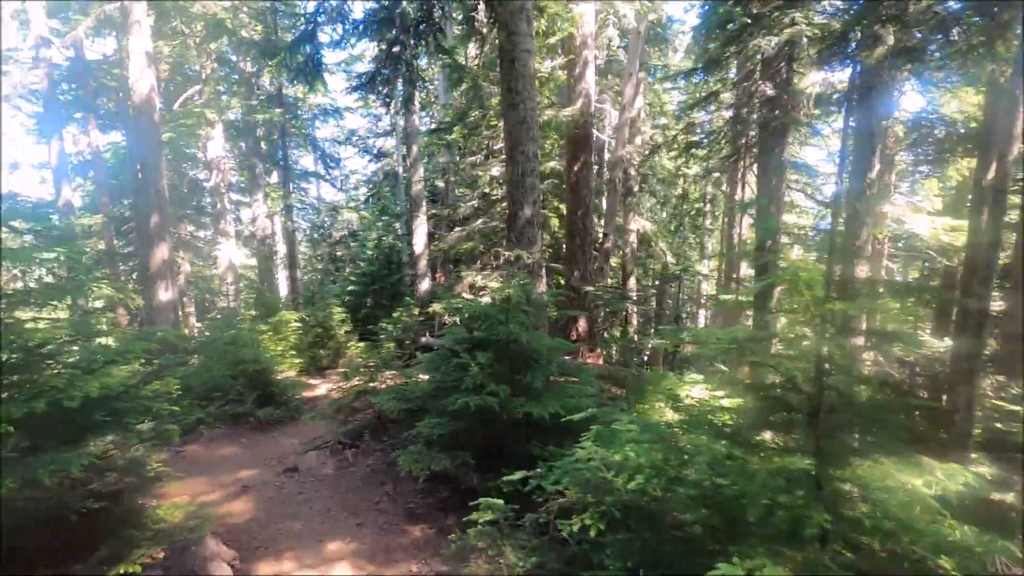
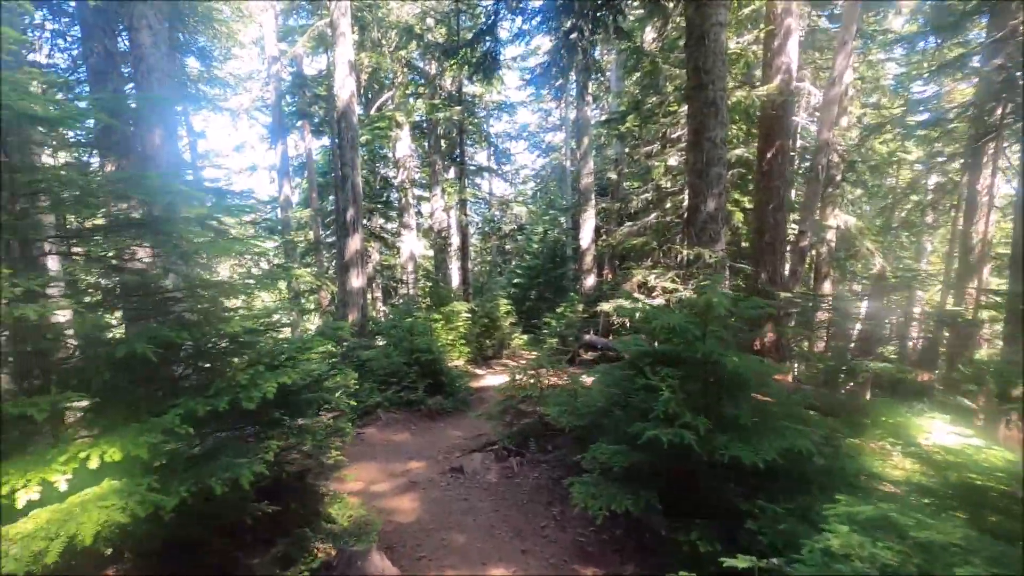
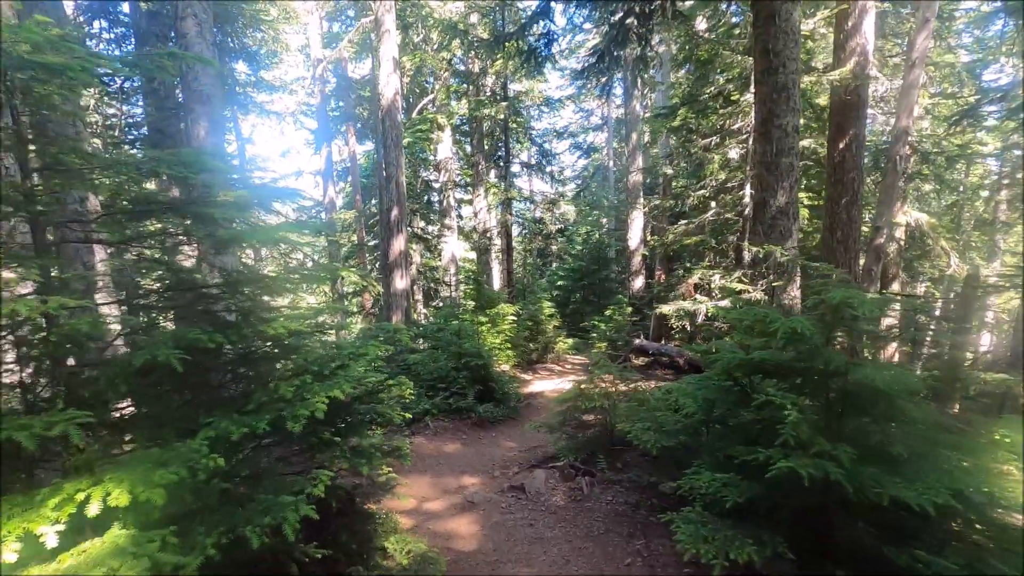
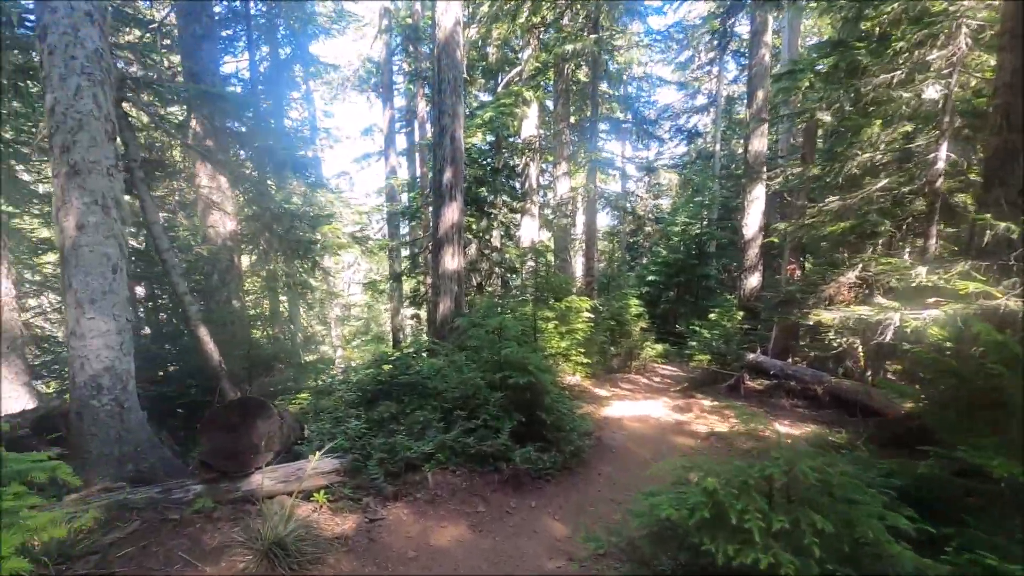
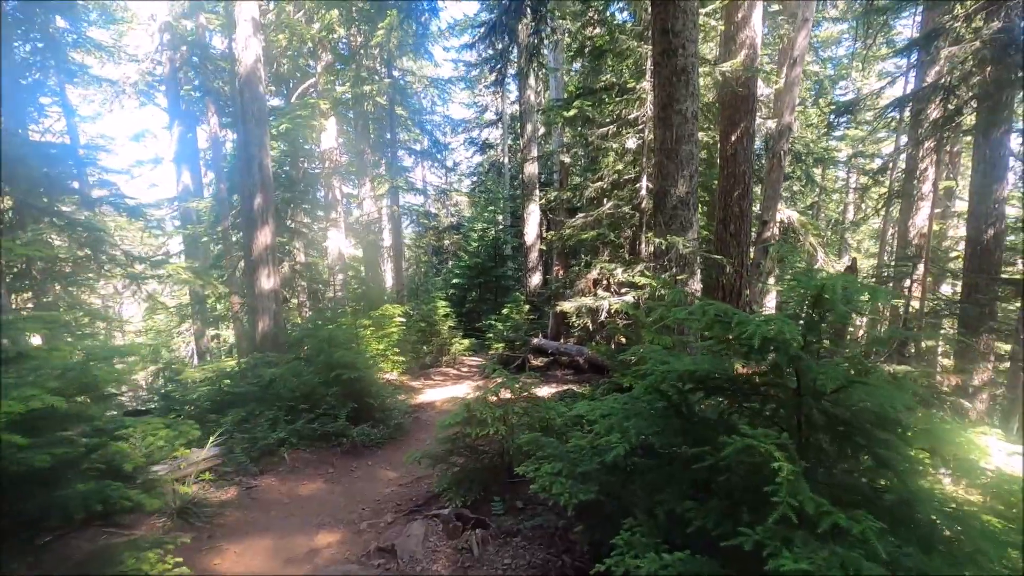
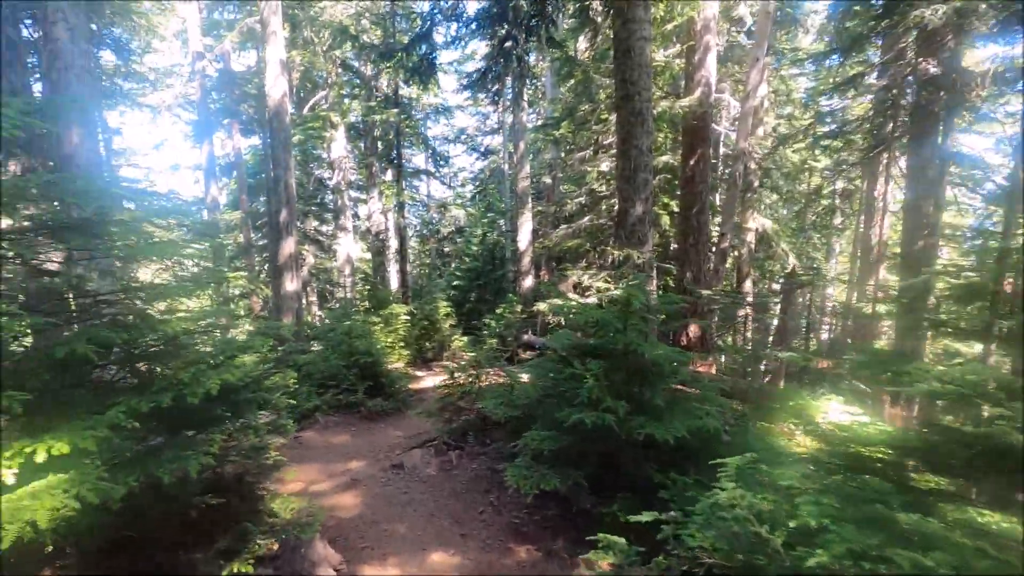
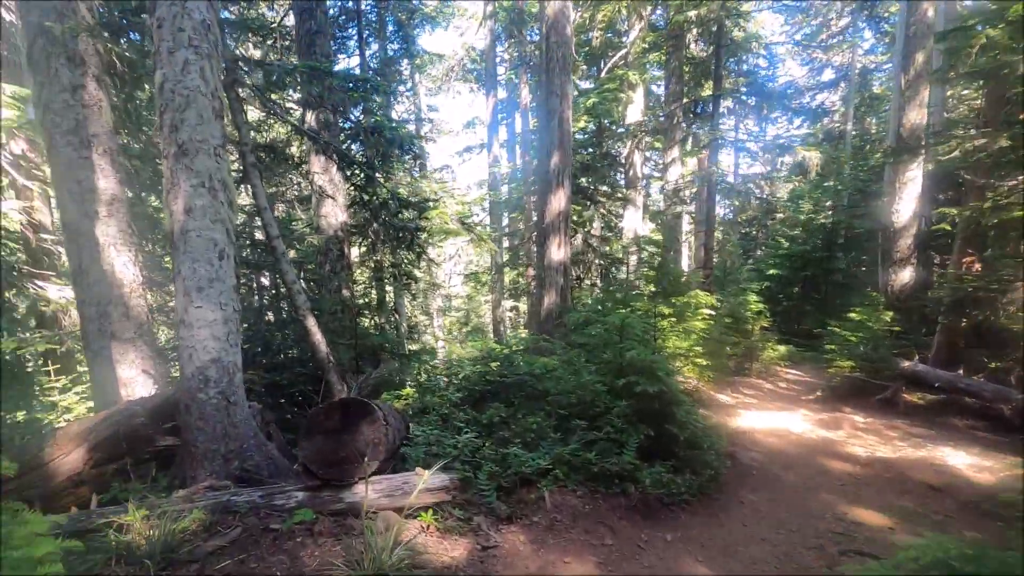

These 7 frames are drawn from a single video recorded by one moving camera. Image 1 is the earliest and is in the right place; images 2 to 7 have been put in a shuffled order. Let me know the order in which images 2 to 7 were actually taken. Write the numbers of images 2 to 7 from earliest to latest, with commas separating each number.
6, 2, 3, 5, 4, 7
